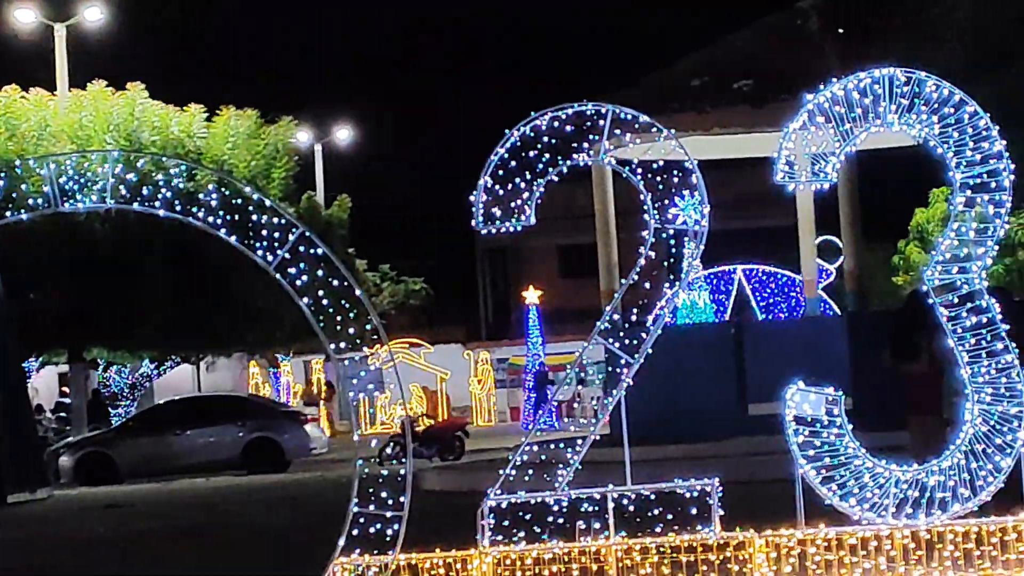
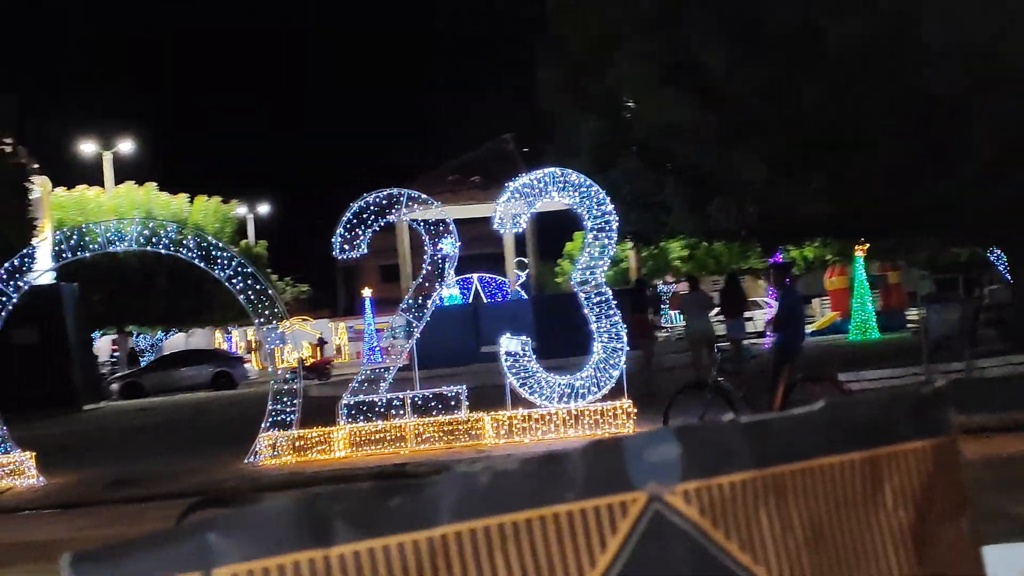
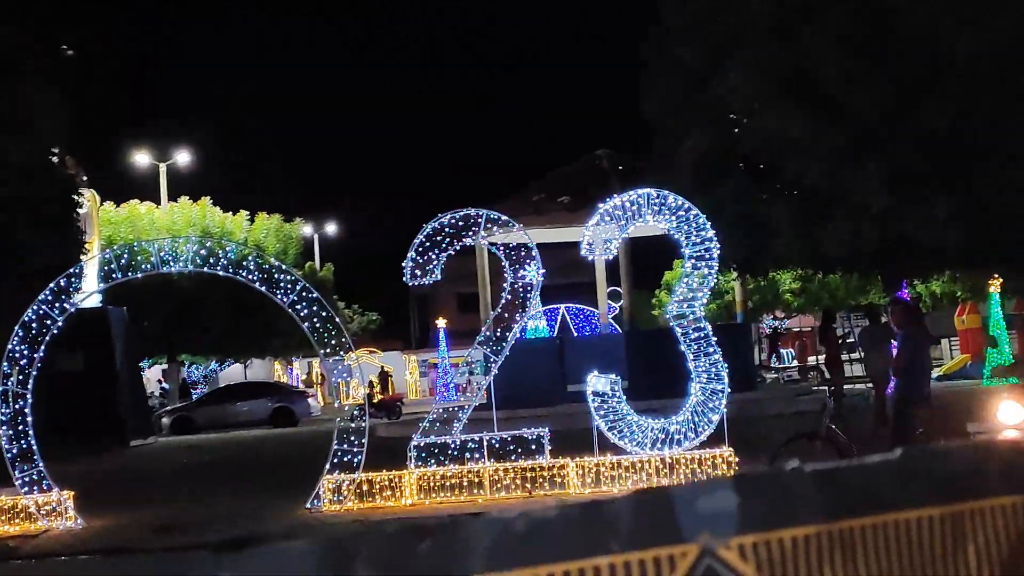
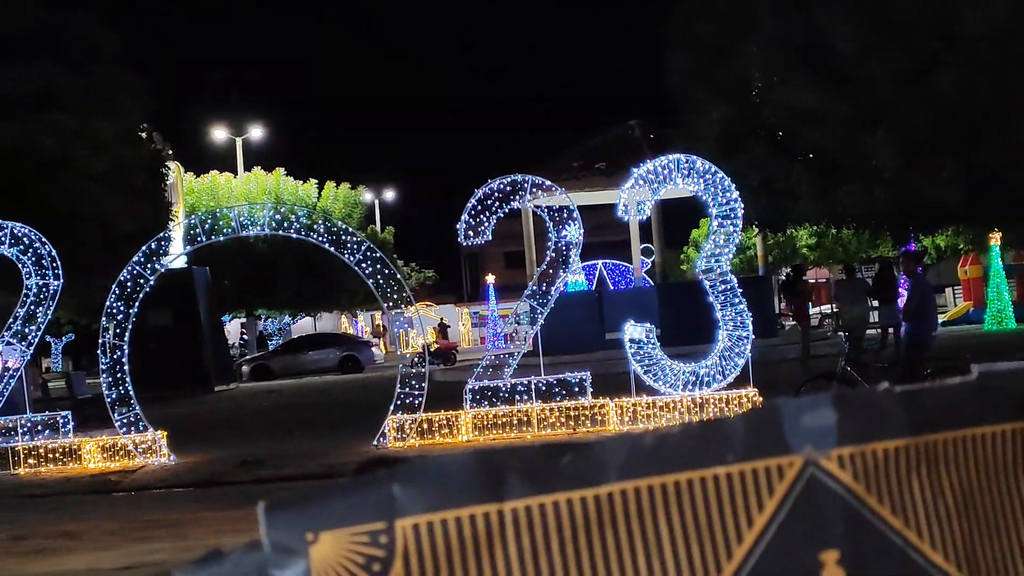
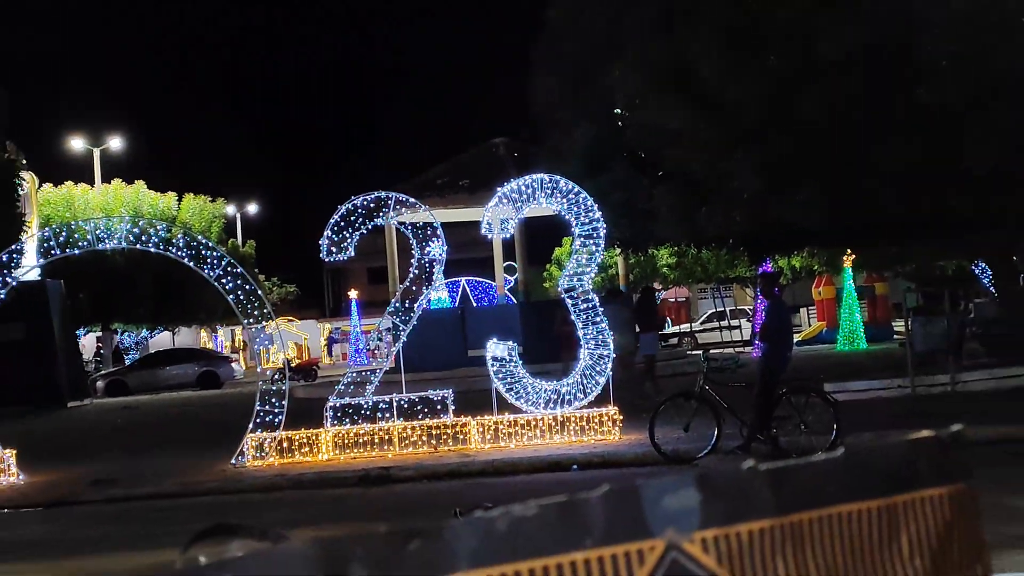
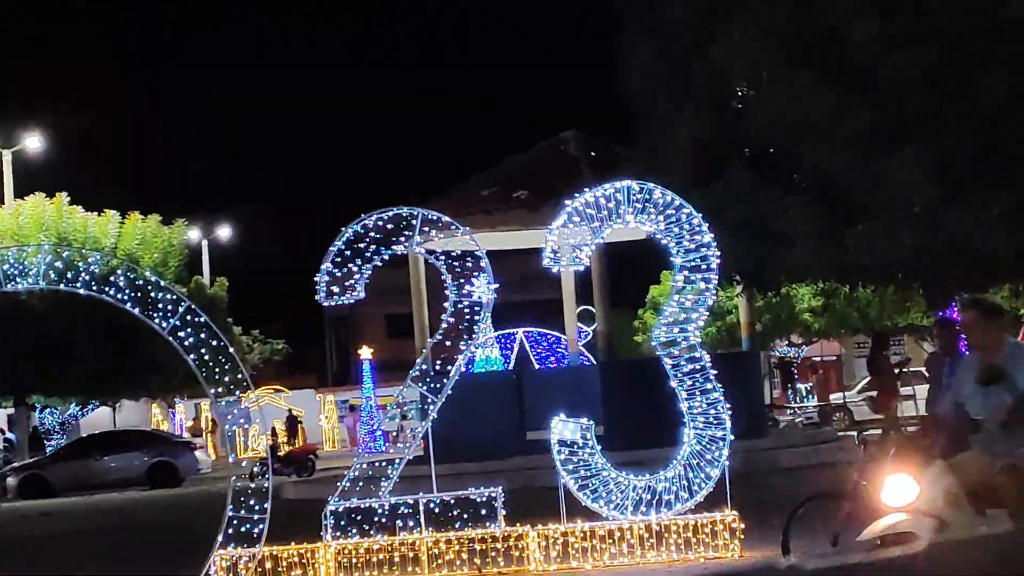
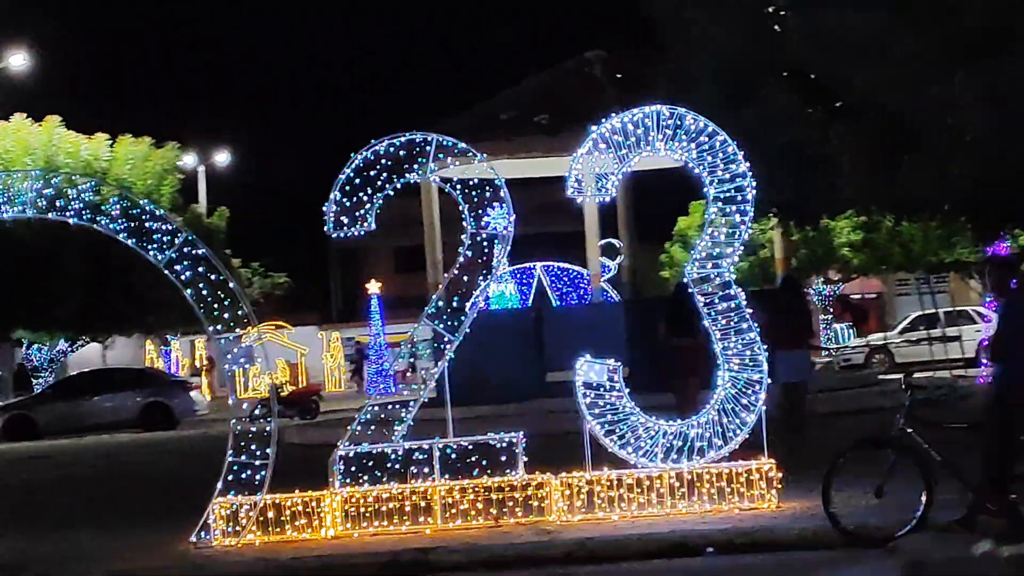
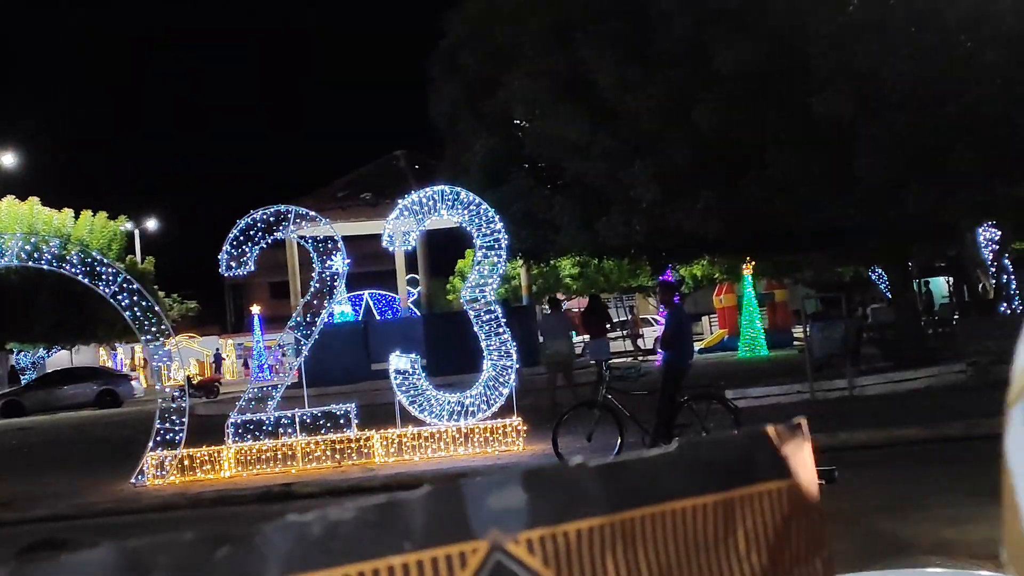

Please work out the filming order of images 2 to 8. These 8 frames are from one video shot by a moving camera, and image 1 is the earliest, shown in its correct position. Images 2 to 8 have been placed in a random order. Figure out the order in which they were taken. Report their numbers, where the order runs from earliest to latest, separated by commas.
7, 5, 8, 2, 4, 3, 6
